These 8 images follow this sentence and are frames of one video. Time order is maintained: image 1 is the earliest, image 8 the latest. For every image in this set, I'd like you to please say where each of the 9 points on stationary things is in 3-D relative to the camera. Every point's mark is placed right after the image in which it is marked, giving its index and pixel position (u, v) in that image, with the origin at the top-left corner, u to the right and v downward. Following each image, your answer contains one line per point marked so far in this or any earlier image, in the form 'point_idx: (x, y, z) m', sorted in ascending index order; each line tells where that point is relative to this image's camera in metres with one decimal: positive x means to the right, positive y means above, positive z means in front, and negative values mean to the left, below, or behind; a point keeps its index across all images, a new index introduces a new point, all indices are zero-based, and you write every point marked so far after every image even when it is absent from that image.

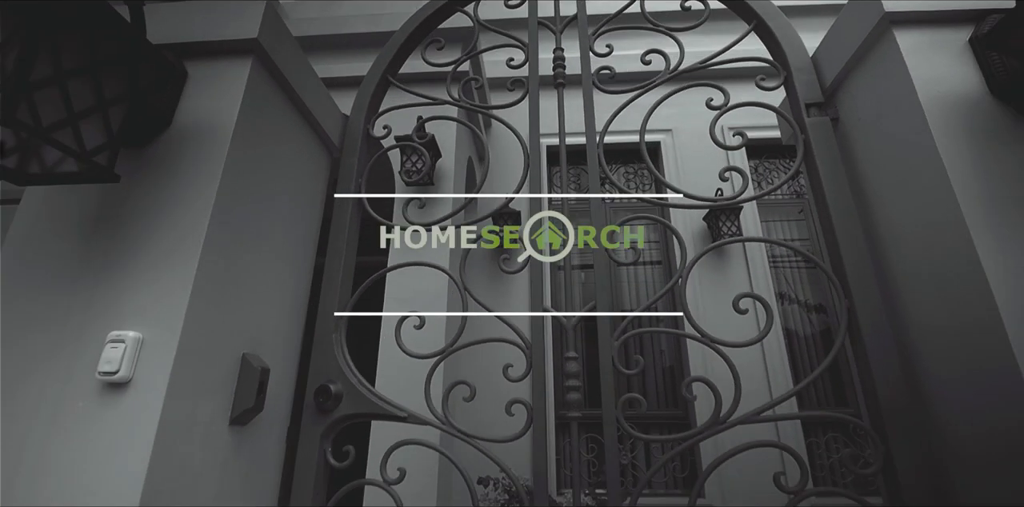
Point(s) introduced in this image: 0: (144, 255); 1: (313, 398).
0: (-0.6, 0.0, +0.8) m
1: (-0.4, -0.3, +0.9) m
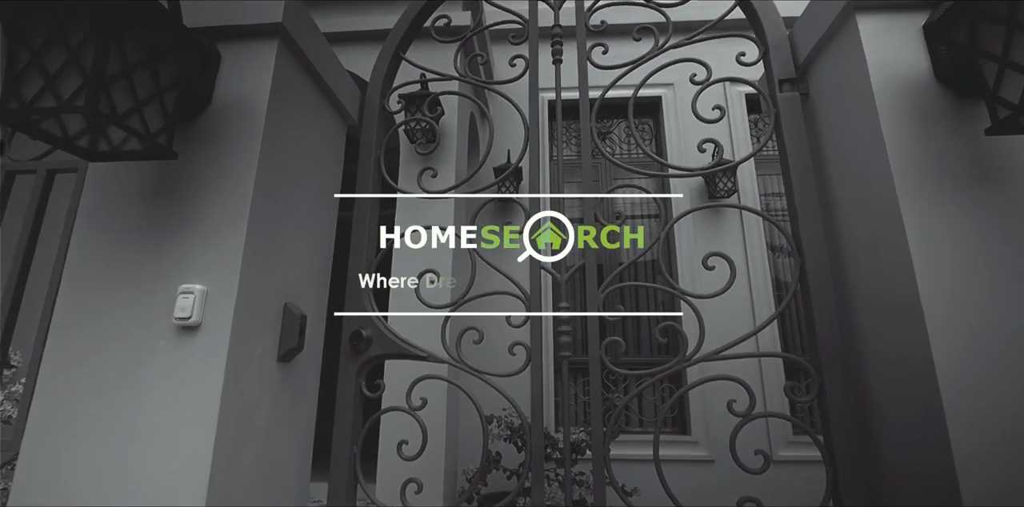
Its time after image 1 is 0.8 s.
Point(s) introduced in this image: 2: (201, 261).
0: (-0.6, +0.1, +1.0) m
1: (-0.4, -0.2, +1.1) m
2: (-0.6, 0.0, +0.9) m
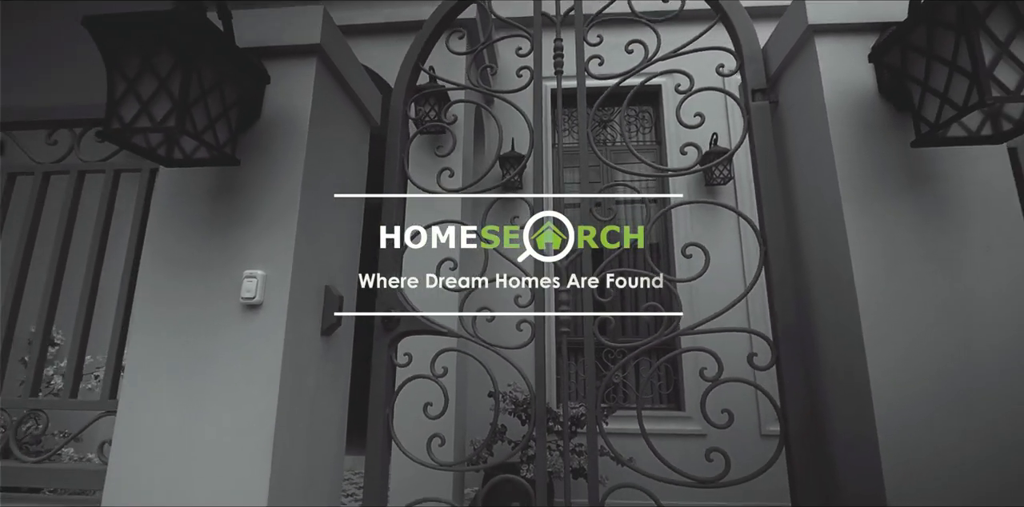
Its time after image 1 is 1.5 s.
0: (-0.6, +0.1, +1.1) m
1: (-0.3, -0.2, +1.3) m
2: (-0.6, 0.0, +1.1) m
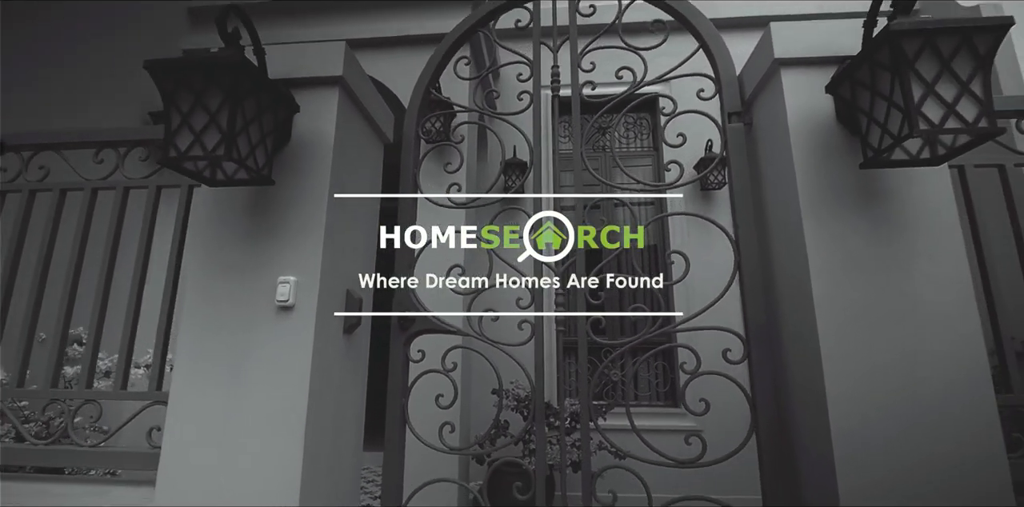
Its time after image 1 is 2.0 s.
0: (-0.6, +0.1, +1.3) m
1: (-0.3, -0.2, +1.4) m
2: (-0.6, 0.0, +1.3) m
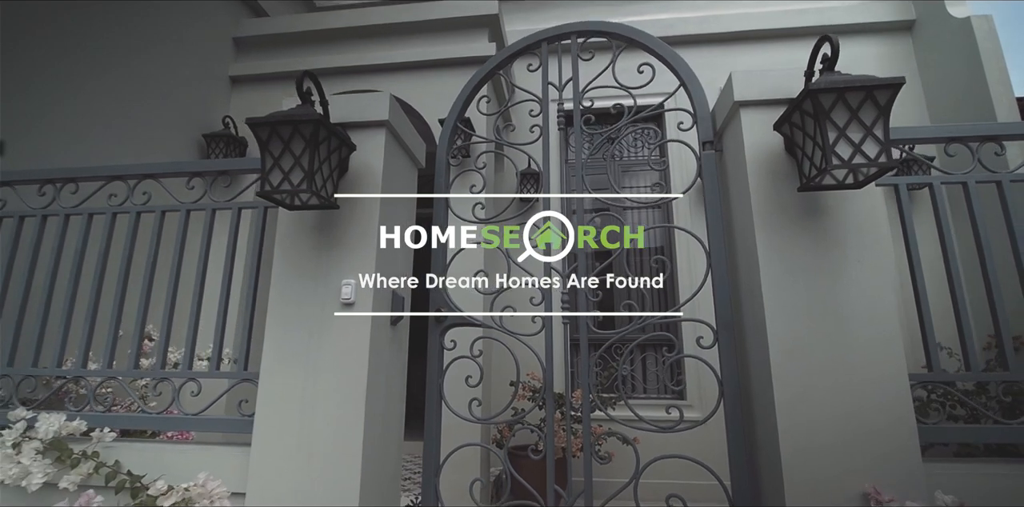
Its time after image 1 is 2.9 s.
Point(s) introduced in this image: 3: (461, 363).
0: (-0.6, 0.0, +1.6) m
1: (-0.3, -0.2, +1.8) m
2: (-0.5, 0.0, +1.6) m
3: (-0.3, -0.6, +2.8) m
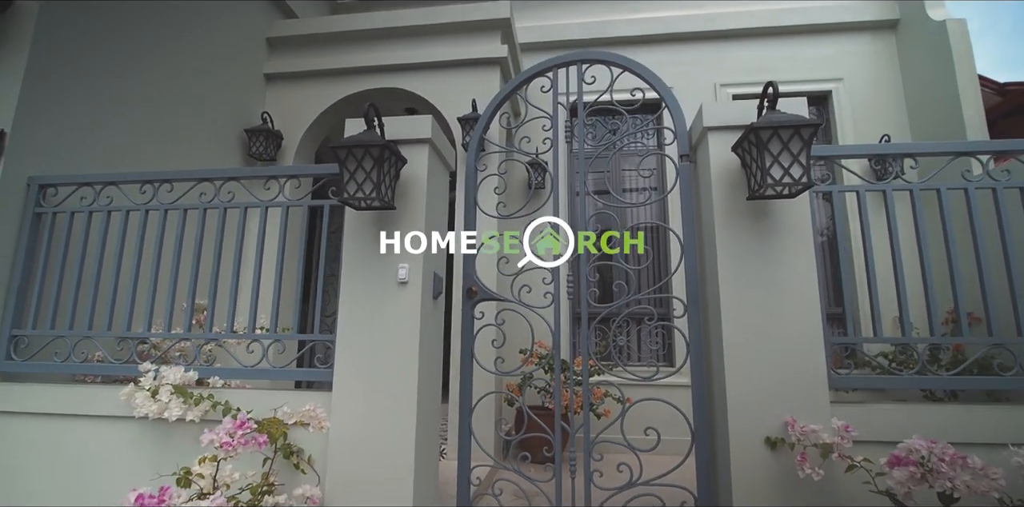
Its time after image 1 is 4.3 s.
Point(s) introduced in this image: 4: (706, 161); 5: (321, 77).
0: (-0.5, +0.1, +2.1) m
1: (-0.2, -0.2, +2.3) m
2: (-0.5, 0.0, +2.1) m
3: (-0.2, -0.5, +3.3) m
4: (+0.8, +0.4, +2.0) m
5: (-1.9, +1.7, +4.7) m
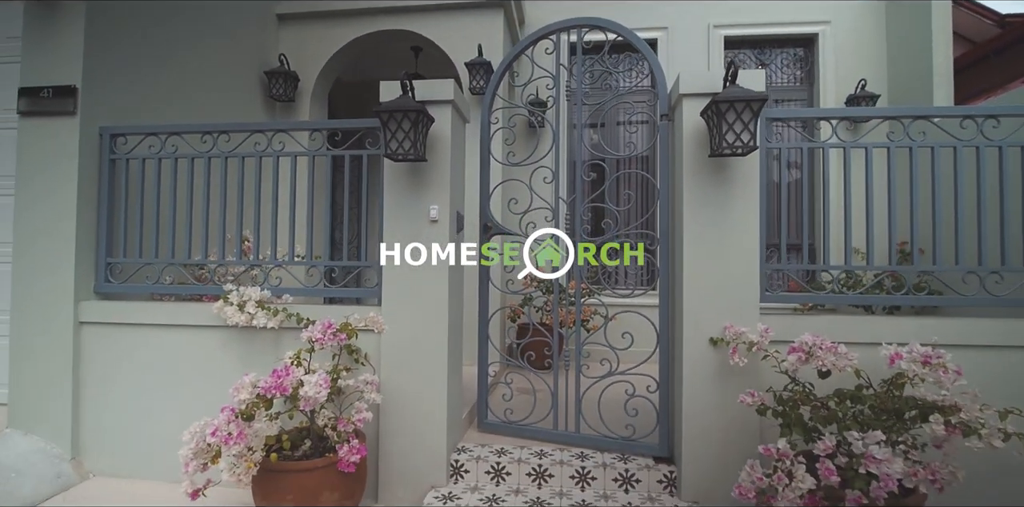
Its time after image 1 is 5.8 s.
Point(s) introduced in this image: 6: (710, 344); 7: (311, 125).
0: (-0.4, +0.4, +2.6) m
1: (-0.2, +0.1, +2.8) m
2: (-0.4, +0.3, +2.6) m
3: (-0.2, -0.1, +3.9) m
4: (+0.9, +0.7, +2.5) m
5: (-1.9, +2.4, +4.9) m
6: (+1.0, -0.4, +2.4) m
7: (-1.2, +0.8, +2.9) m
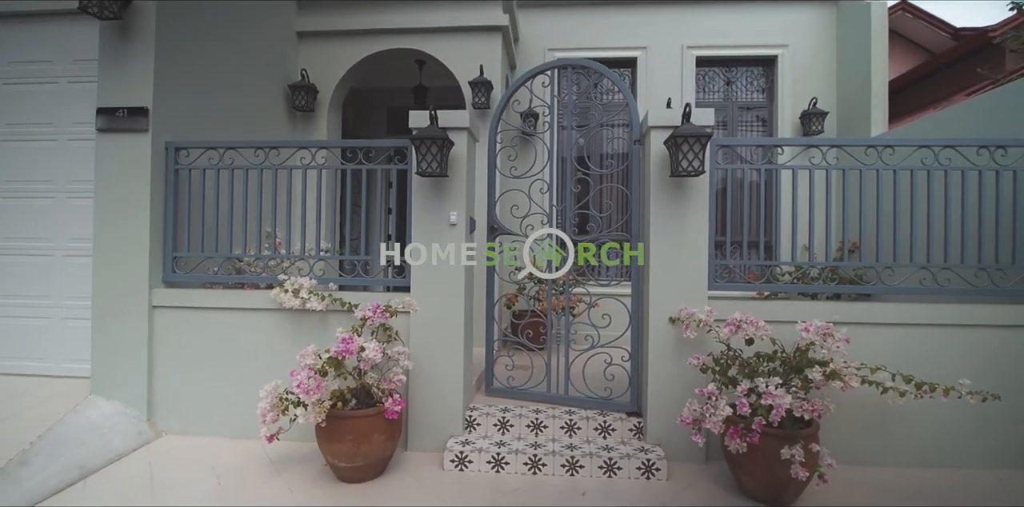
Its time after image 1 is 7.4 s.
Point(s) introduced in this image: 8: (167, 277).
0: (-0.4, +0.4, +3.2) m
1: (-0.2, +0.2, +3.4) m
2: (-0.4, +0.3, +3.2) m
3: (-0.2, 0.0, +4.5) m
4: (+0.9, +0.7, +3.2) m
5: (-1.9, +2.5, +5.4) m
6: (+1.0, -0.4, +3.1) m
7: (-1.2, +0.8, +3.5) m
8: (-2.6, -0.2, +3.6) m
